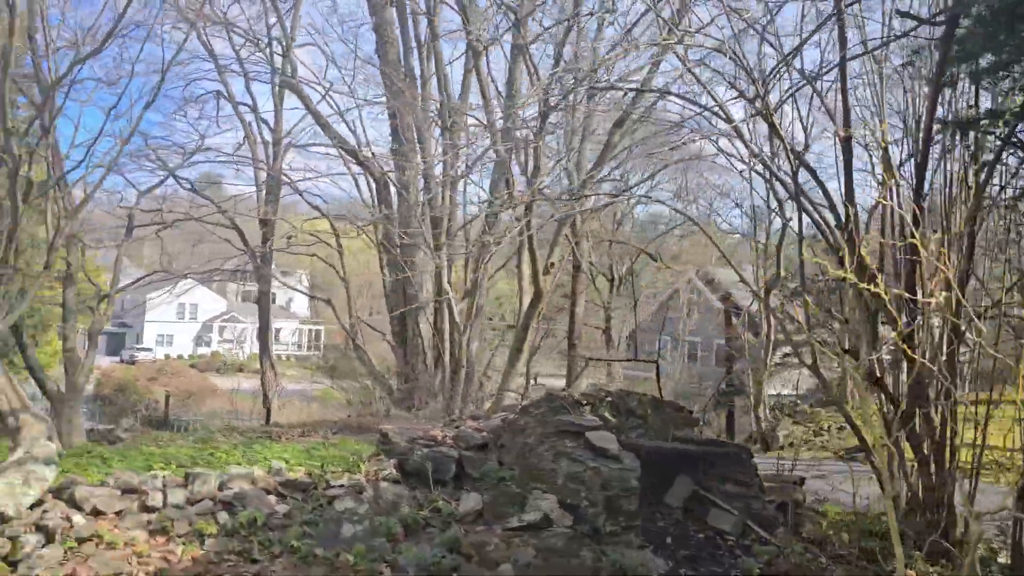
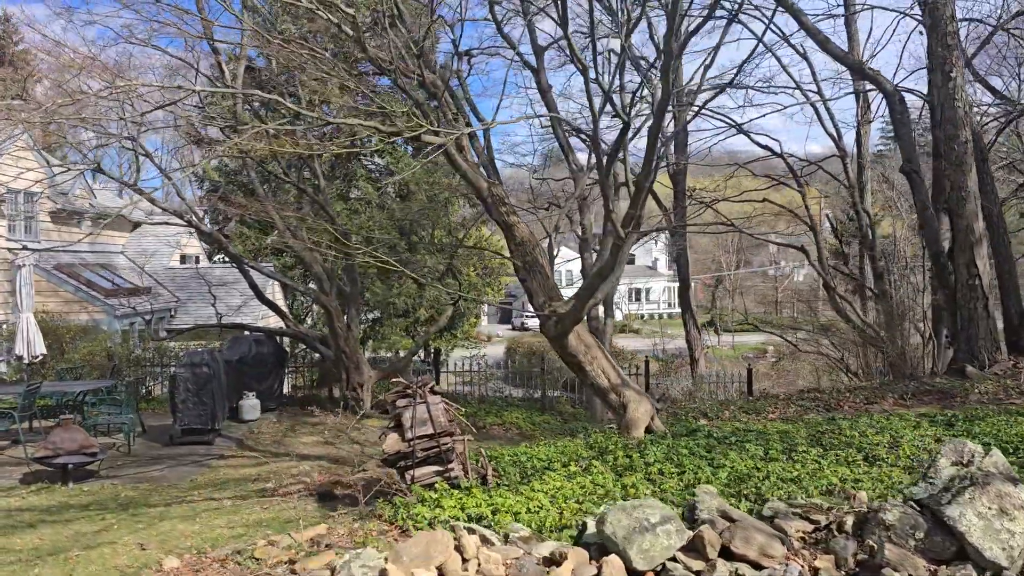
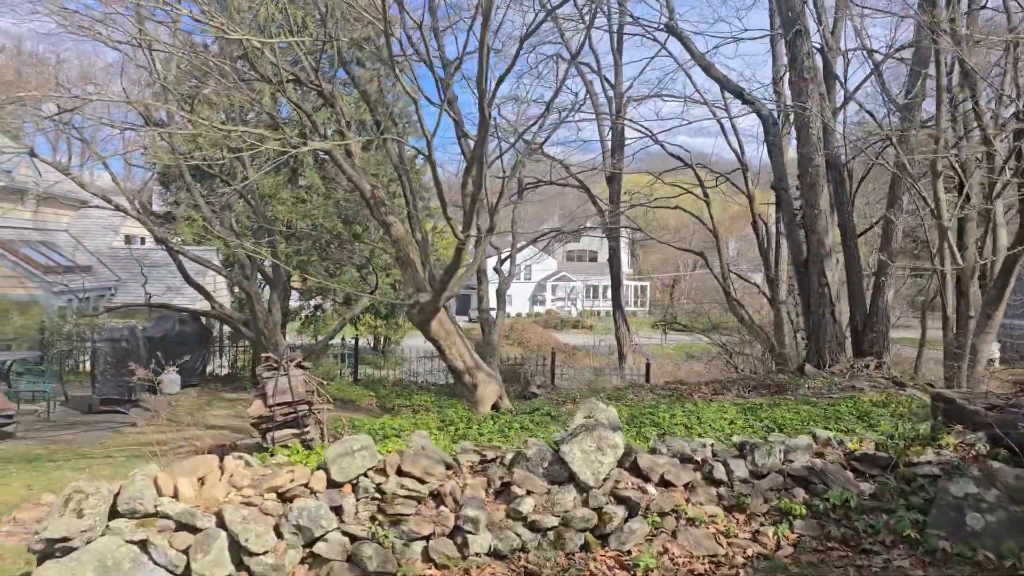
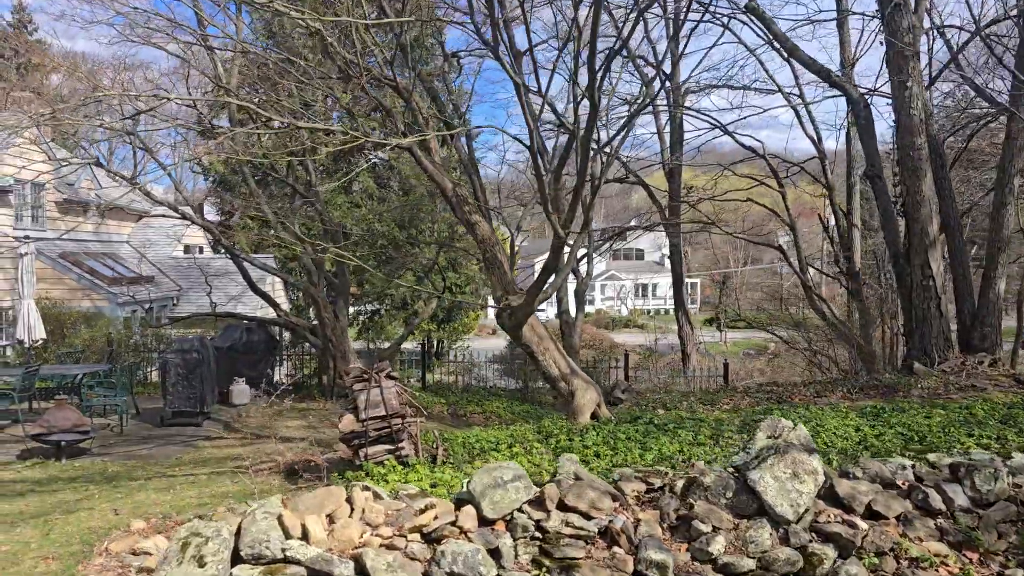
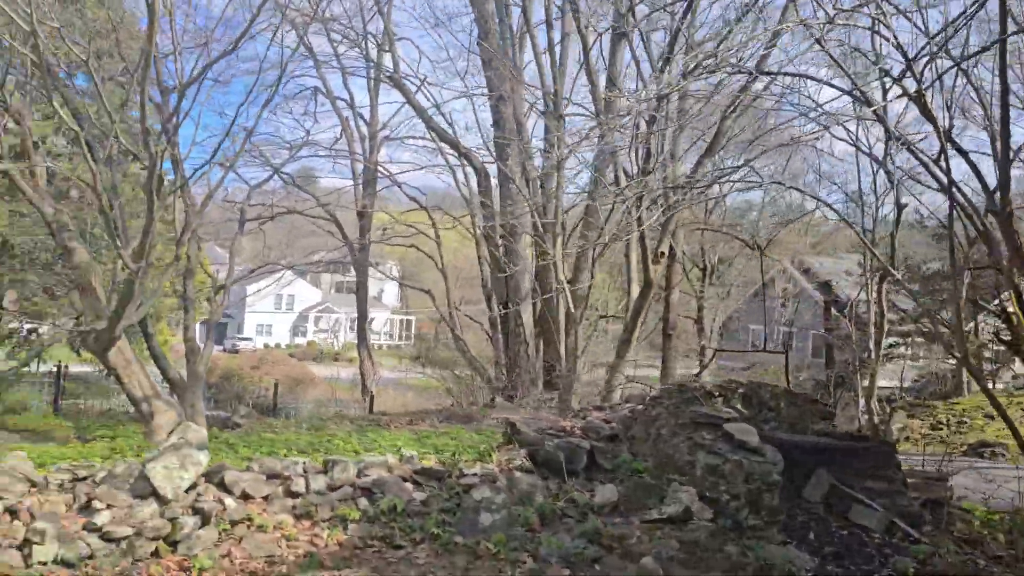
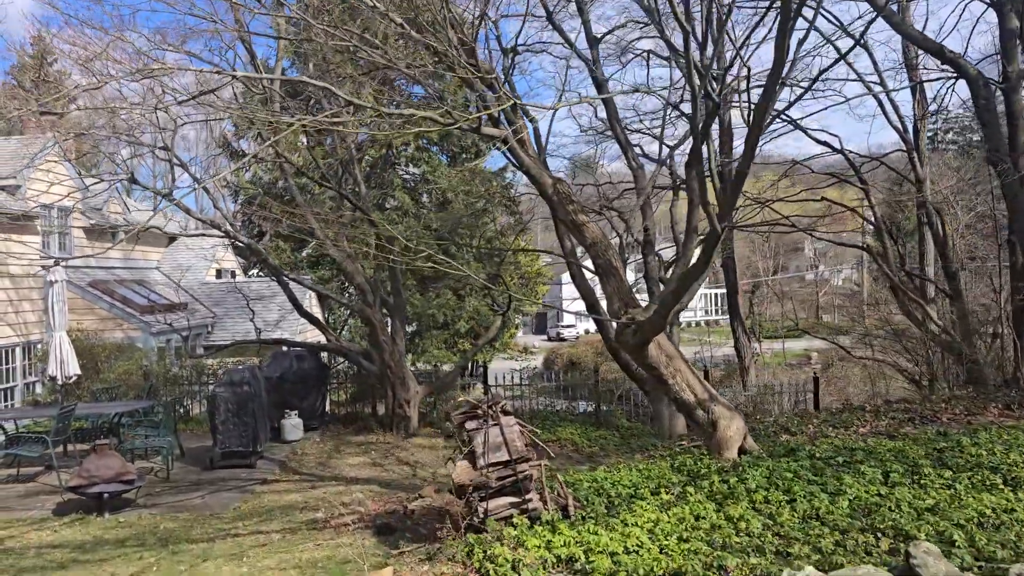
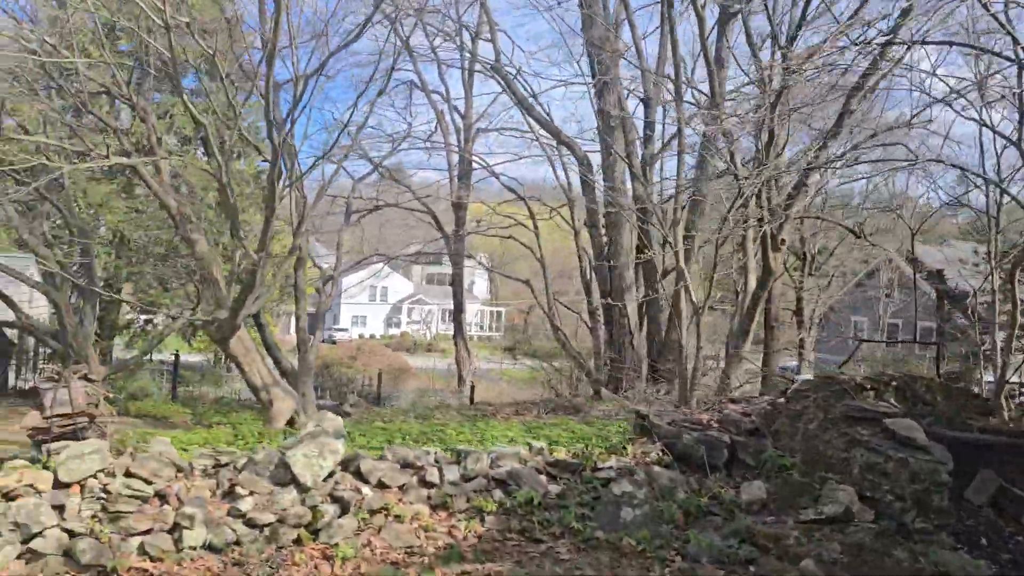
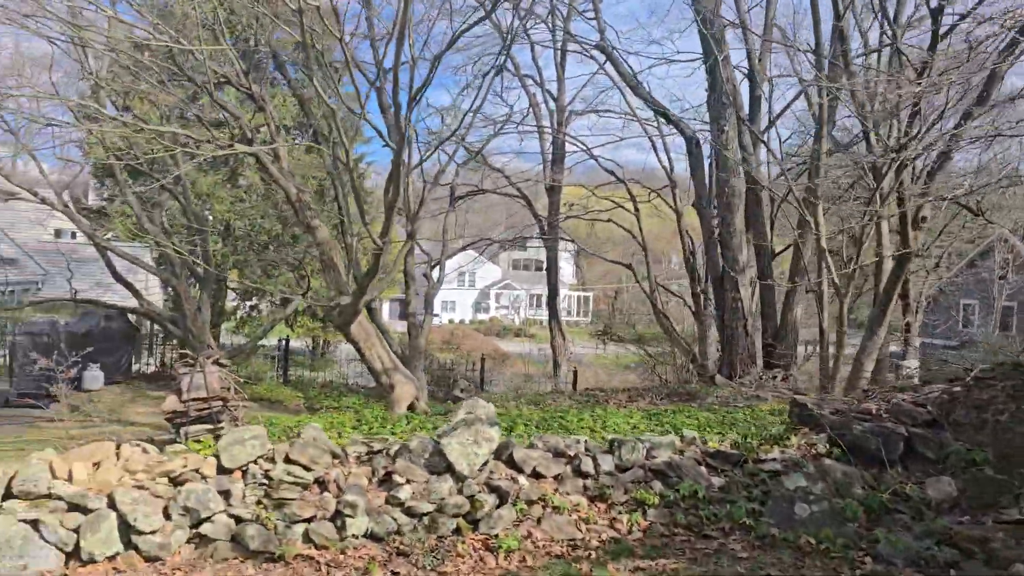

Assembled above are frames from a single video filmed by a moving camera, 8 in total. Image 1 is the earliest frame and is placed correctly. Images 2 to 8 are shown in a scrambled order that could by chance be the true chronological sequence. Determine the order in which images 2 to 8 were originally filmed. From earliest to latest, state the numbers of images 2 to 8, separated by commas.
5, 7, 8, 3, 4, 2, 6
